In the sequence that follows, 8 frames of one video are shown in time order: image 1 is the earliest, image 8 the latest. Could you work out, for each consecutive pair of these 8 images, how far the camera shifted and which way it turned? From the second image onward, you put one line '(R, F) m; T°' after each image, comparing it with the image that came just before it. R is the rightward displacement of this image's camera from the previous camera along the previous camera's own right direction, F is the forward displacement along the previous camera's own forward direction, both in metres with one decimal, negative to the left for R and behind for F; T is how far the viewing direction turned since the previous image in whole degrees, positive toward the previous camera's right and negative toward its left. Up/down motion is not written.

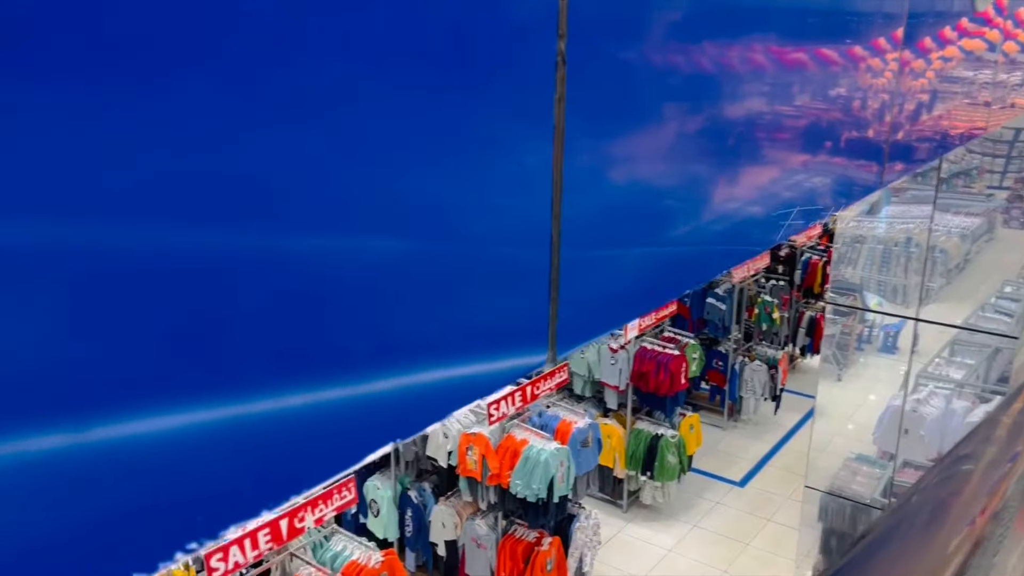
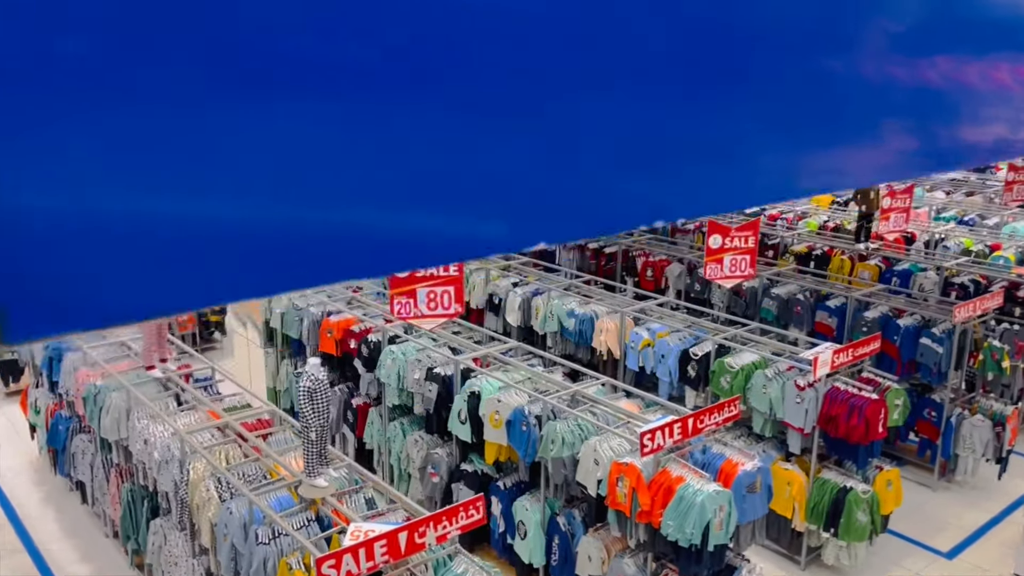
(+0.3, +0.4) m; -14°
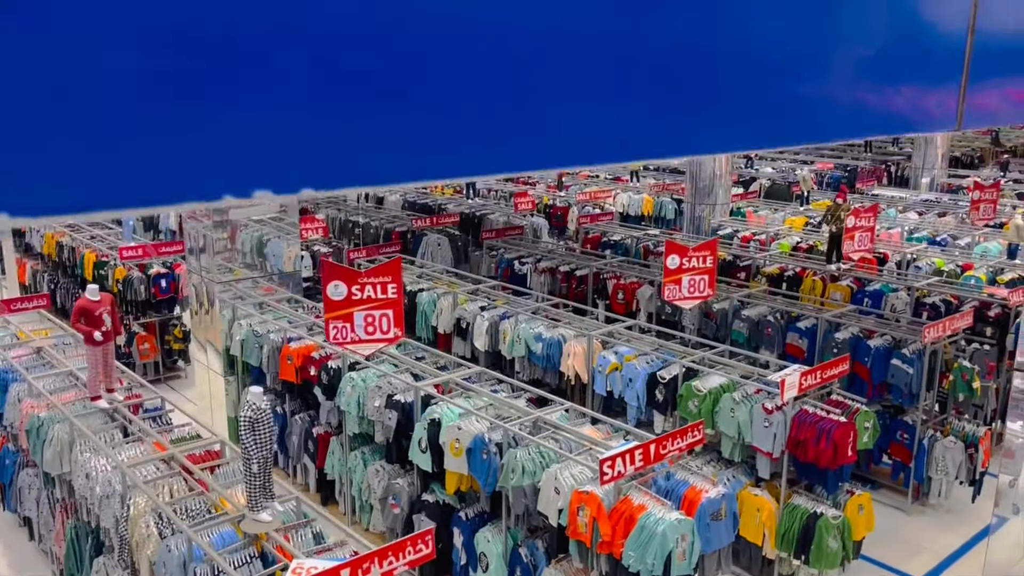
(+0.2, +0.2) m; +1°
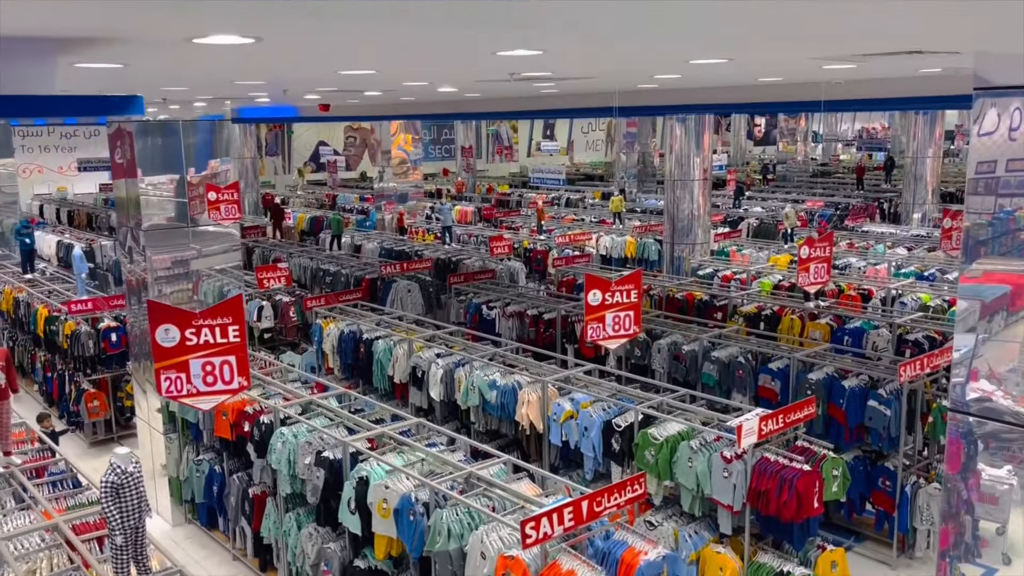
(+0.6, +0.5) m; 0°
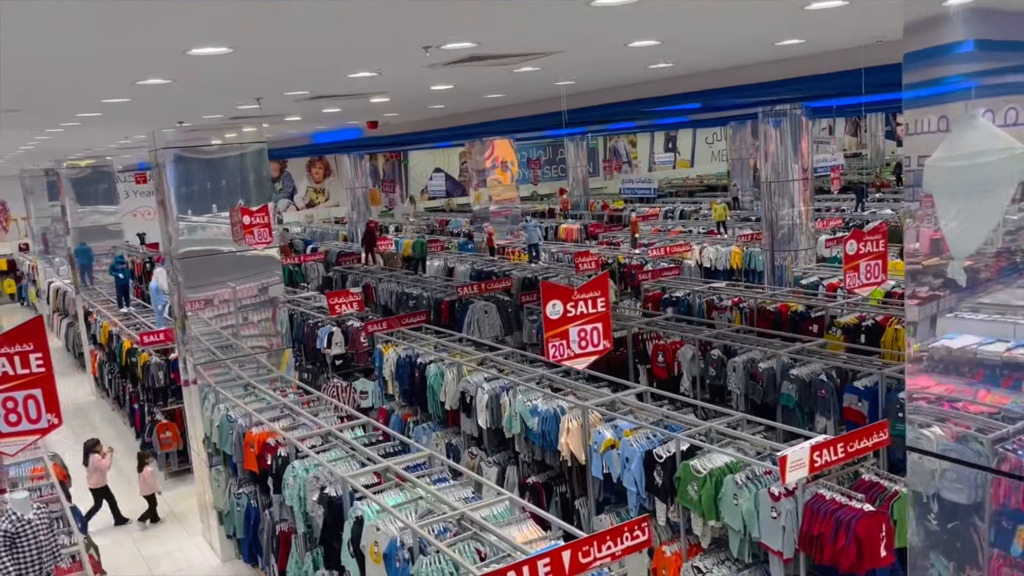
(+0.9, +0.8) m; -9°
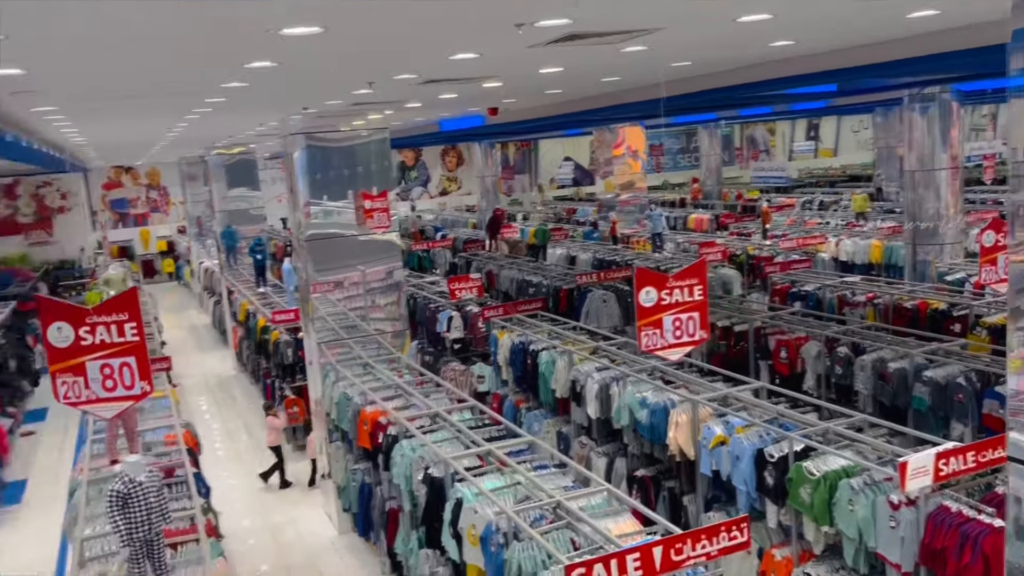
(+0.2, +0.1) m; -9°
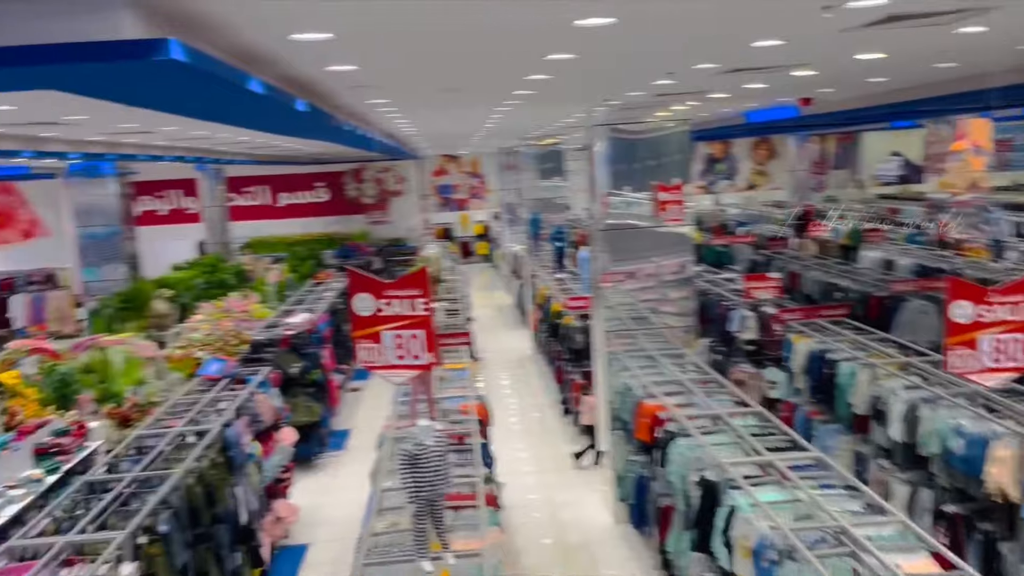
(+0.1, +0.1) m; -20°
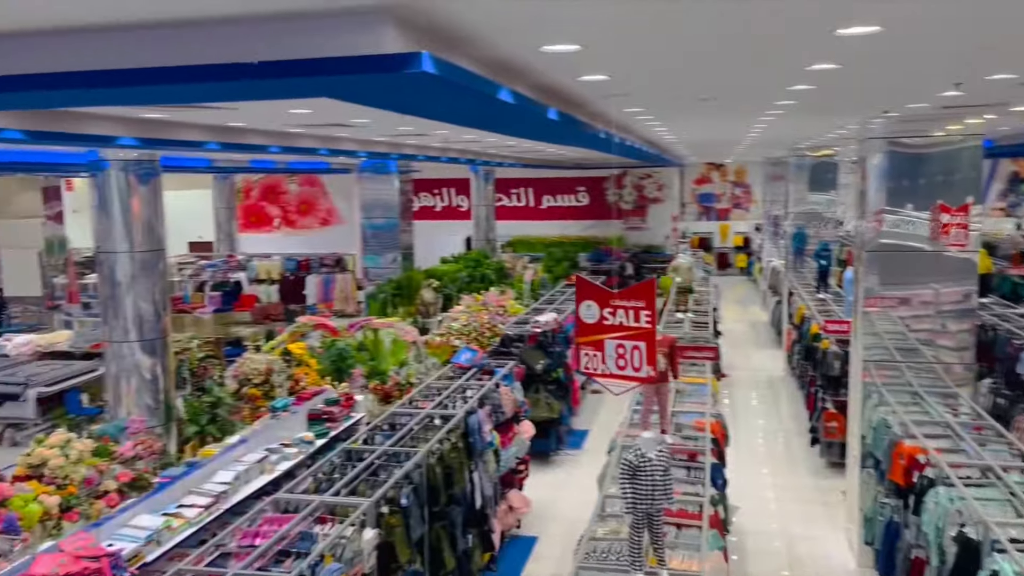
(+0.1, 0.0) m; -17°
